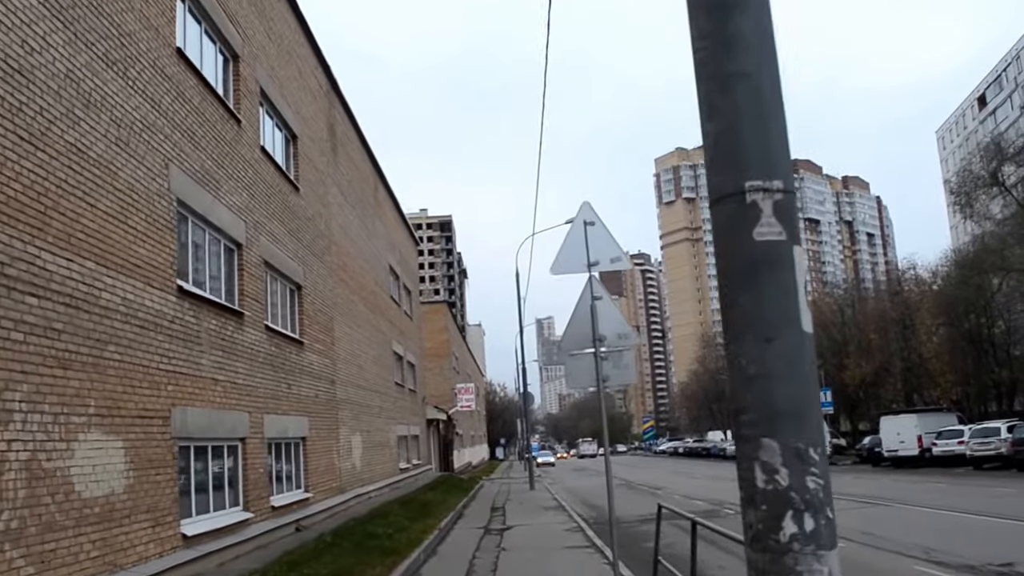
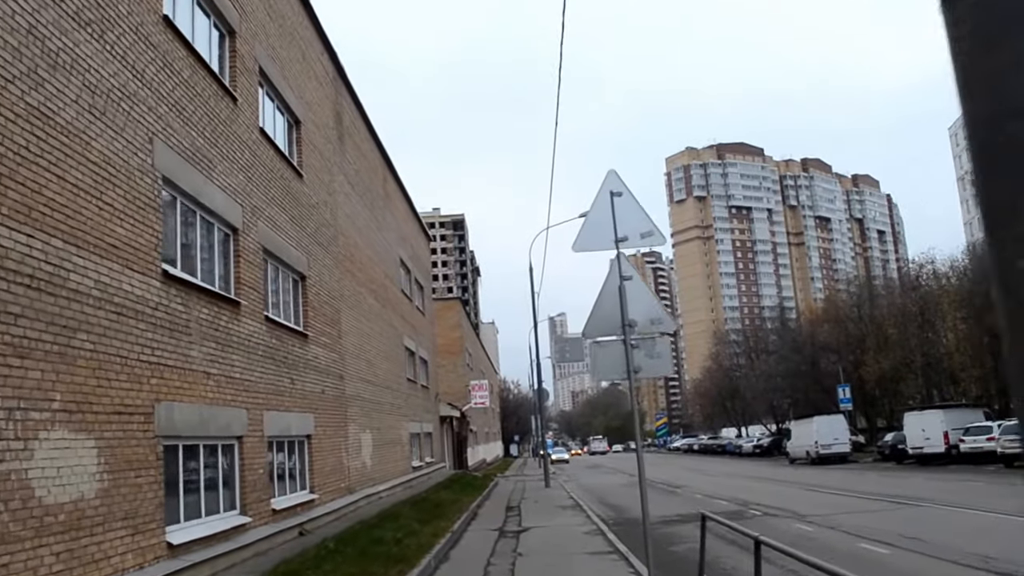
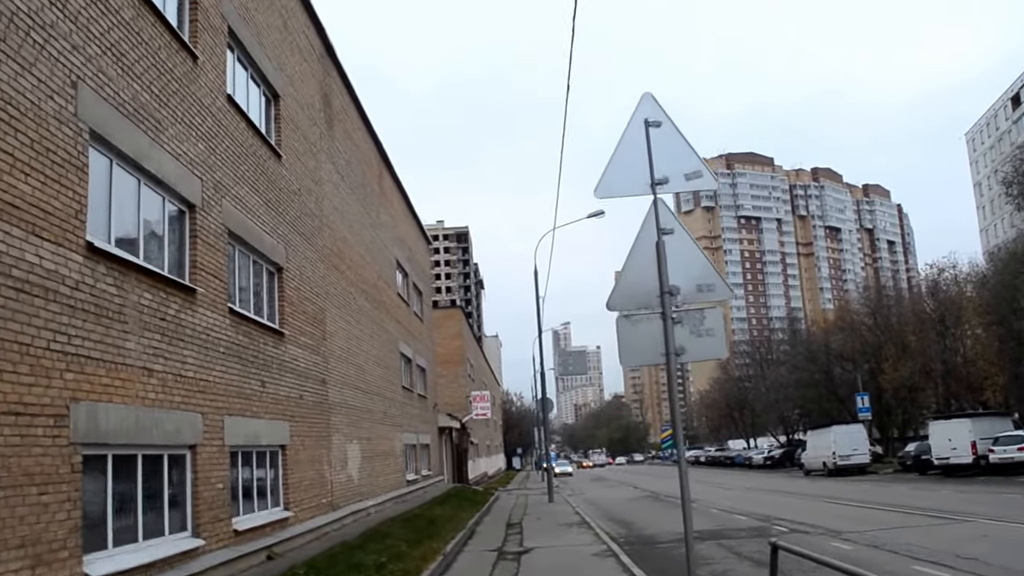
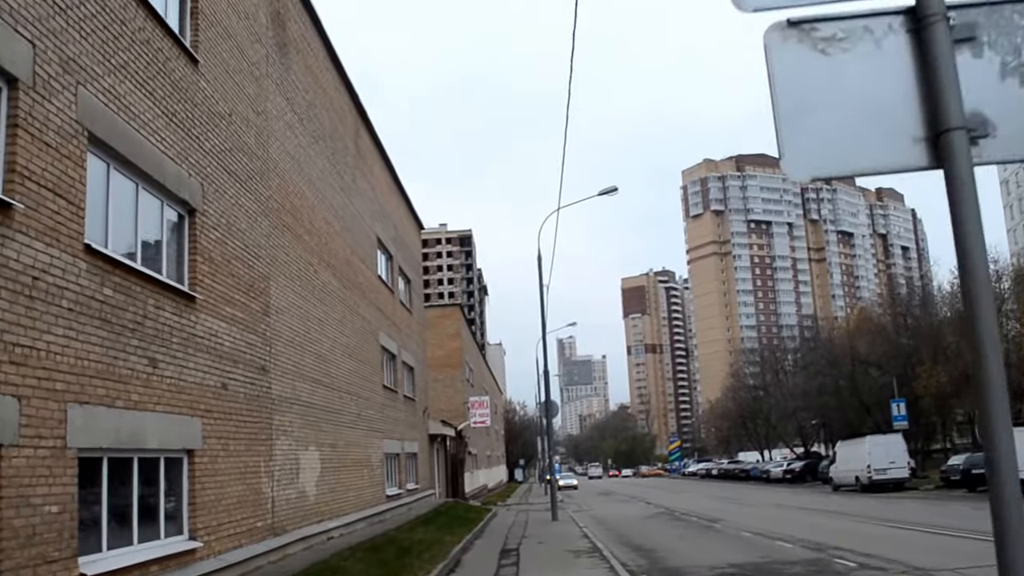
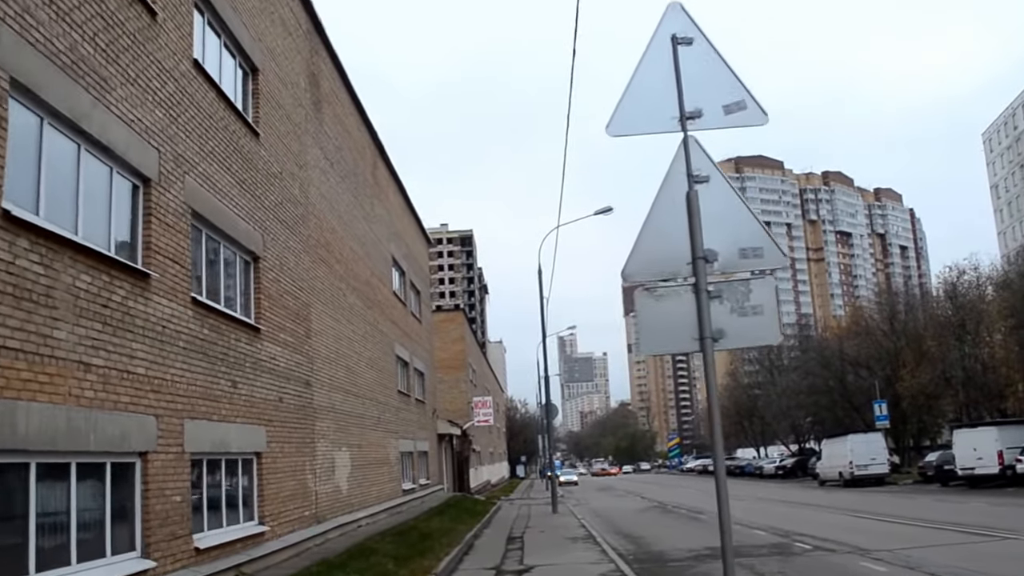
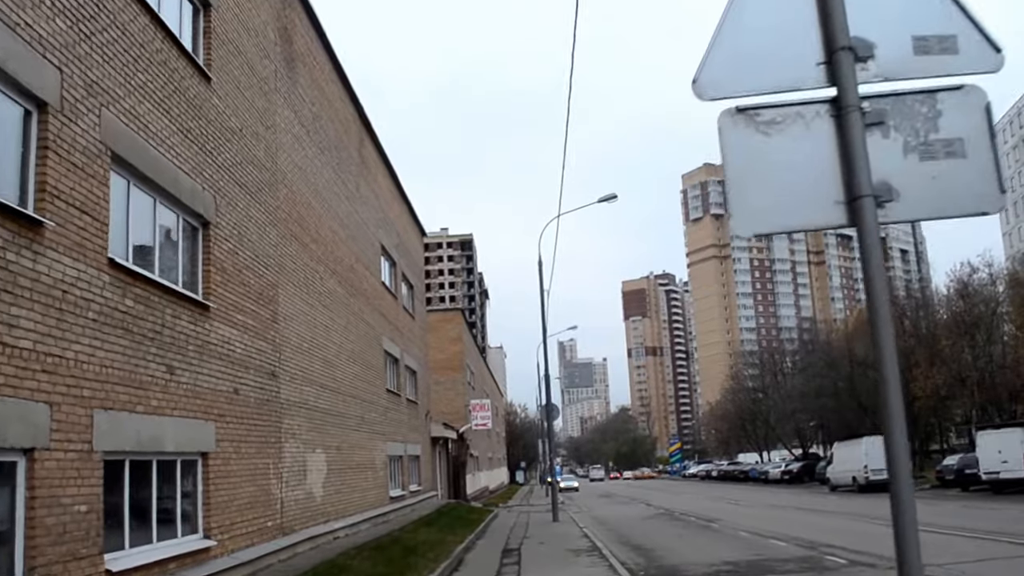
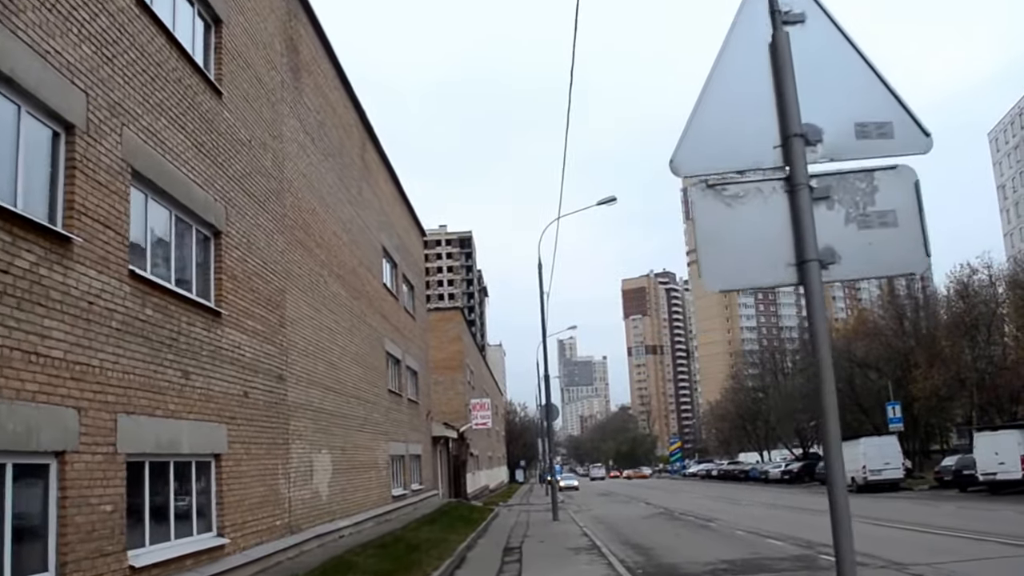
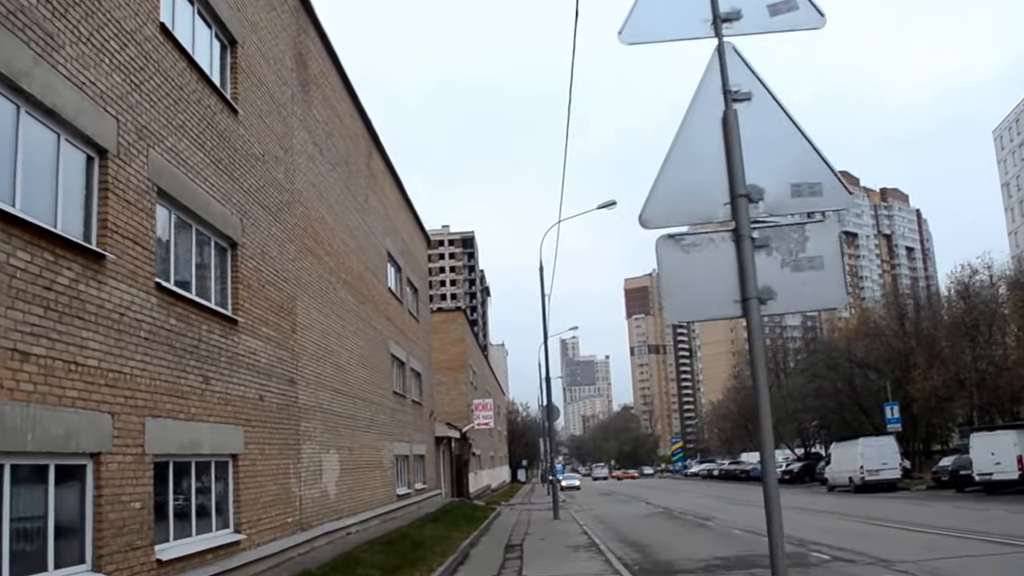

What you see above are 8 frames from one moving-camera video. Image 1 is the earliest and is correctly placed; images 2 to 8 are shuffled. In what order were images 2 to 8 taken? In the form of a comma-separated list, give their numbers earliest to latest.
2, 3, 5, 8, 7, 6, 4
